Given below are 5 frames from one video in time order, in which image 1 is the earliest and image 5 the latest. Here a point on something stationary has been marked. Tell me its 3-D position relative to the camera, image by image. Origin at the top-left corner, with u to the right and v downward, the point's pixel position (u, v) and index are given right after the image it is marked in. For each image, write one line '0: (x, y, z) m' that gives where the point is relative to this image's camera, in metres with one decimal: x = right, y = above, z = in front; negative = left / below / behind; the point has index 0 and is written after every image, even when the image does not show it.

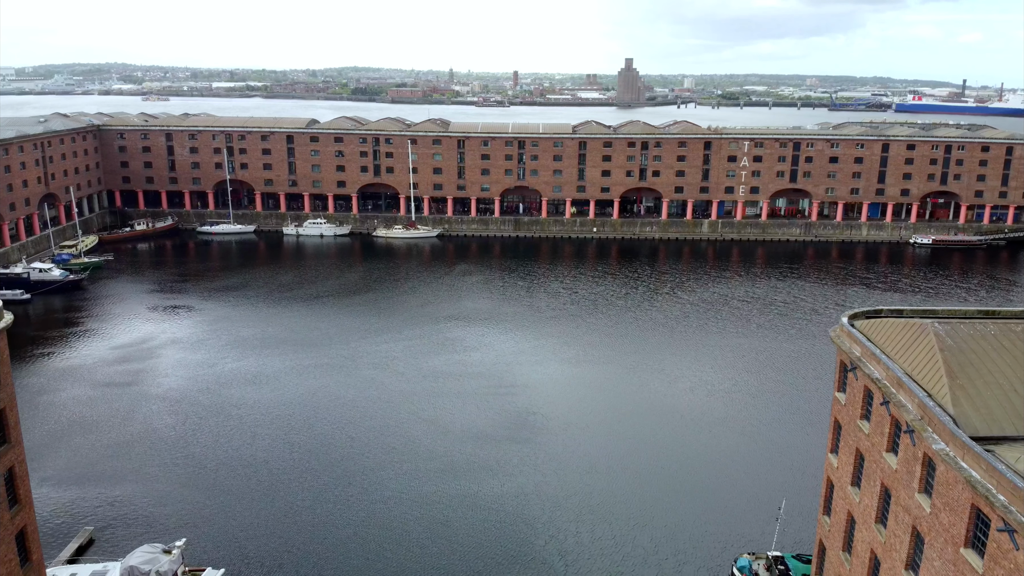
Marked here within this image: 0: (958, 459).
0: (+10.7, -4.0, +19.8) m
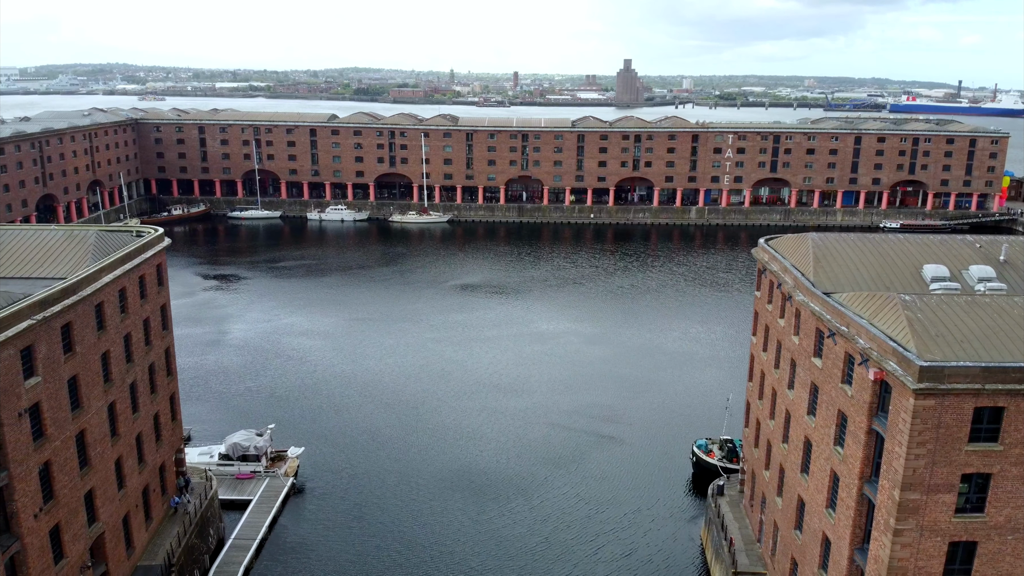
0: (+11.4, -0.6, +31.2) m
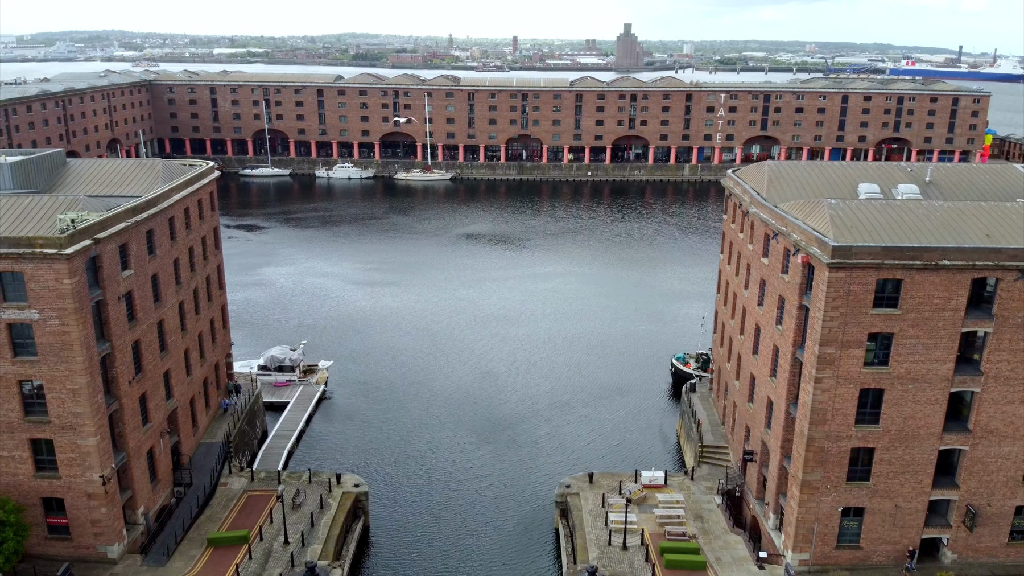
0: (+11.6, +3.5, +37.7) m
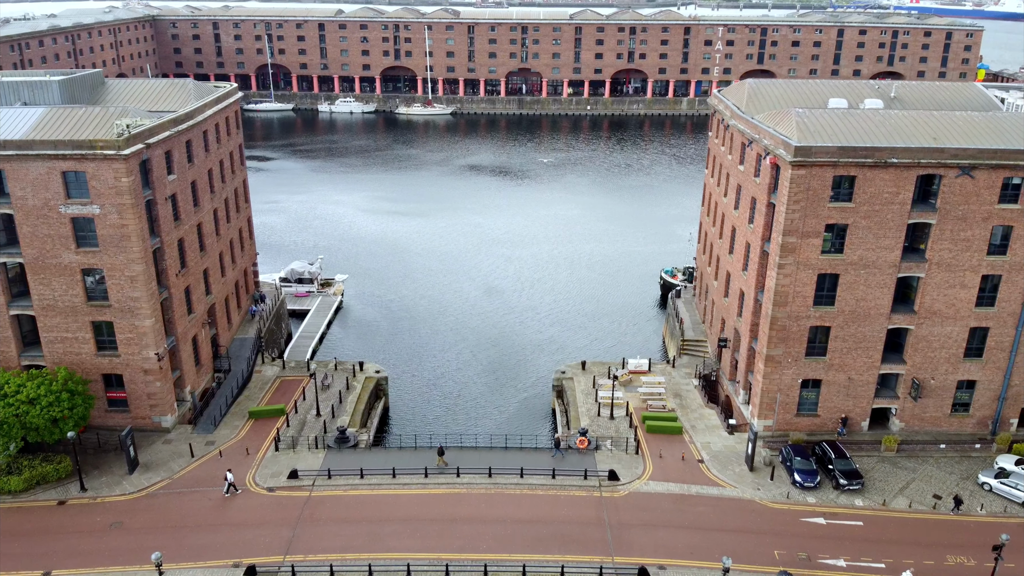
0: (+11.7, +8.4, +41.7) m
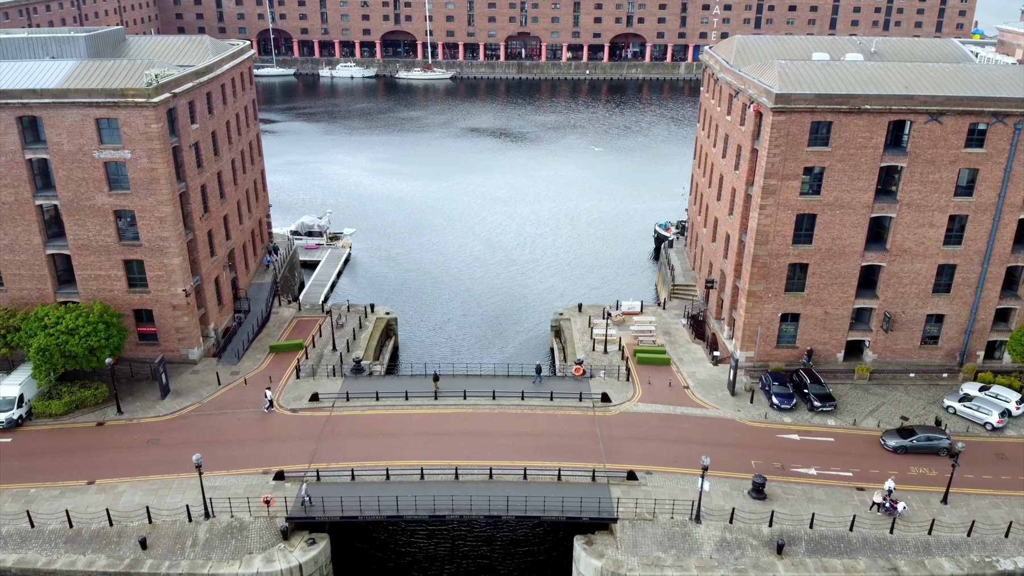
0: (+11.7, +11.6, +44.3) m
